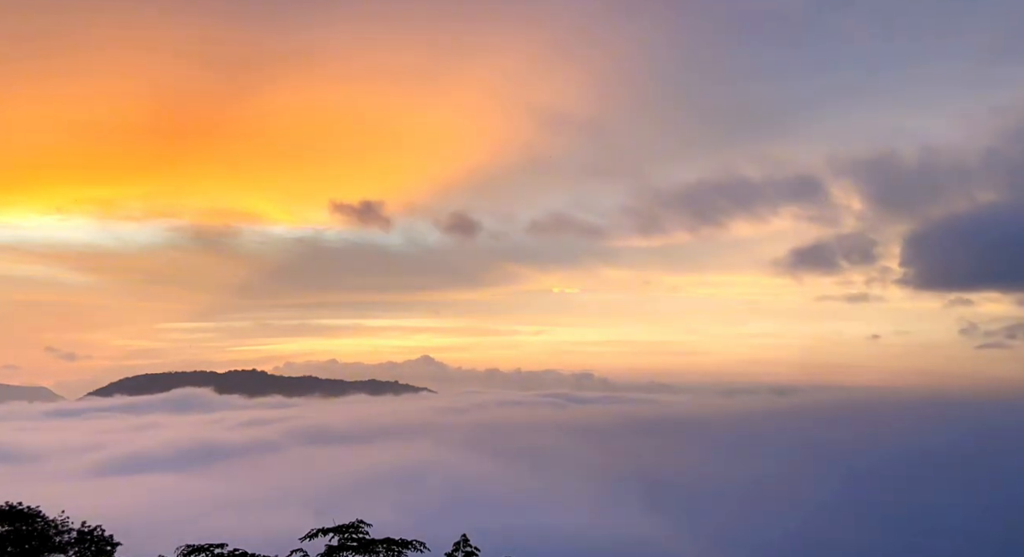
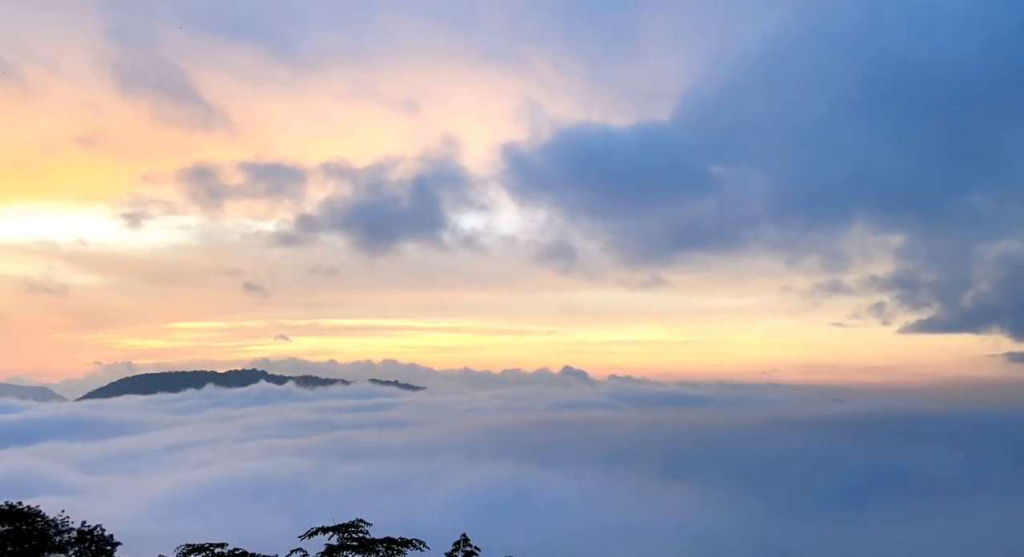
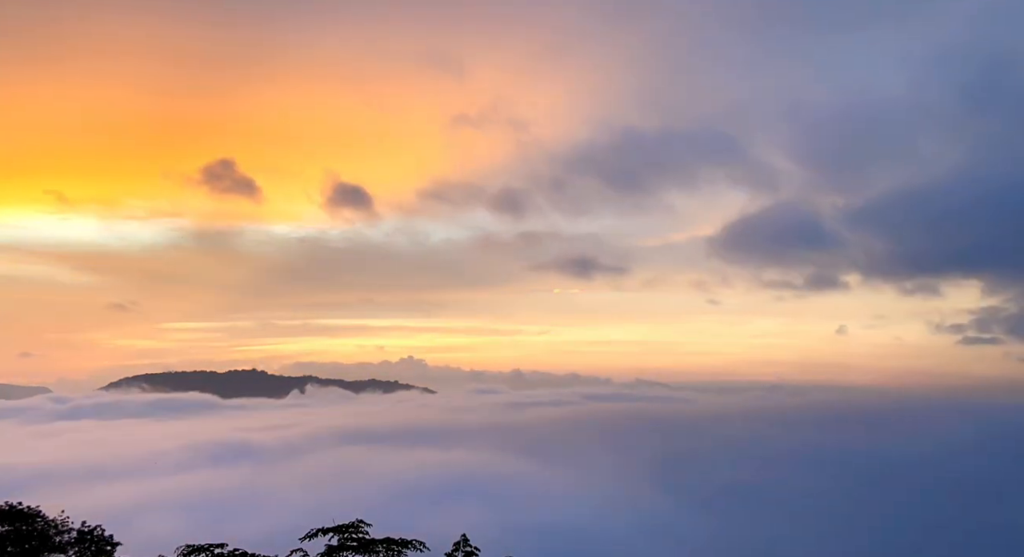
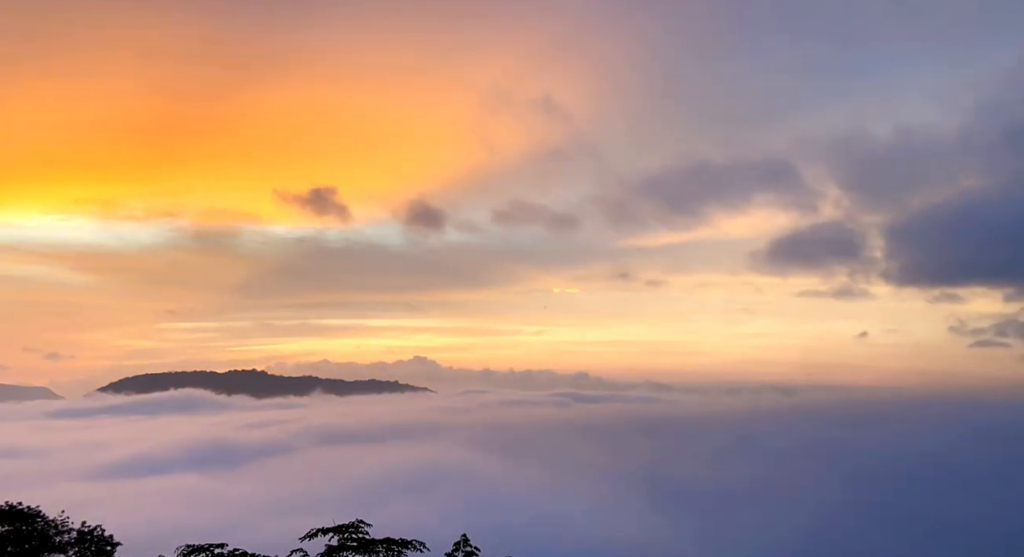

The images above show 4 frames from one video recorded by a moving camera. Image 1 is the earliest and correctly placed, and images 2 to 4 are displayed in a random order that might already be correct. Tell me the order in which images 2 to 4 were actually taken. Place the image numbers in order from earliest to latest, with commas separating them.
4, 3, 2
